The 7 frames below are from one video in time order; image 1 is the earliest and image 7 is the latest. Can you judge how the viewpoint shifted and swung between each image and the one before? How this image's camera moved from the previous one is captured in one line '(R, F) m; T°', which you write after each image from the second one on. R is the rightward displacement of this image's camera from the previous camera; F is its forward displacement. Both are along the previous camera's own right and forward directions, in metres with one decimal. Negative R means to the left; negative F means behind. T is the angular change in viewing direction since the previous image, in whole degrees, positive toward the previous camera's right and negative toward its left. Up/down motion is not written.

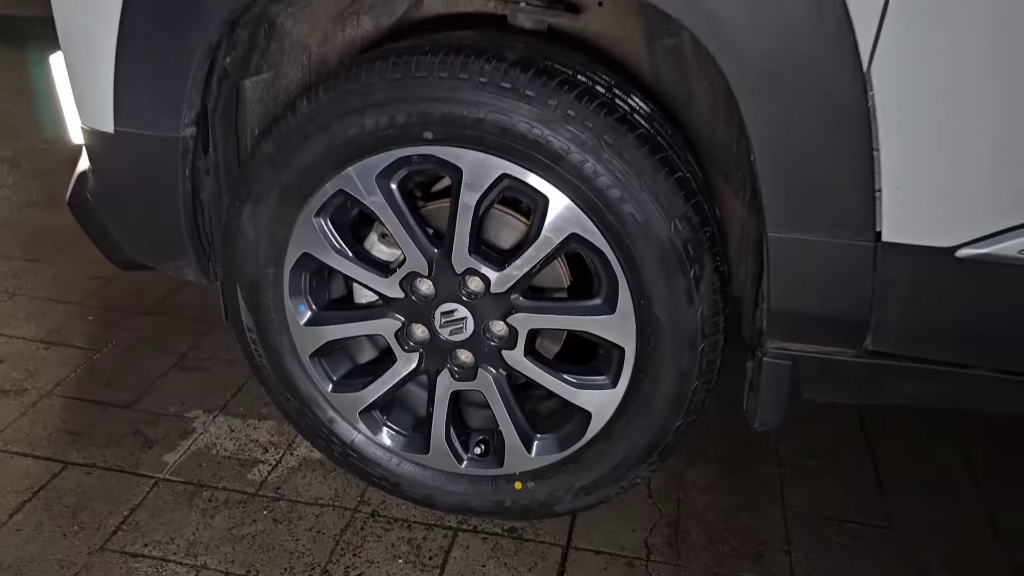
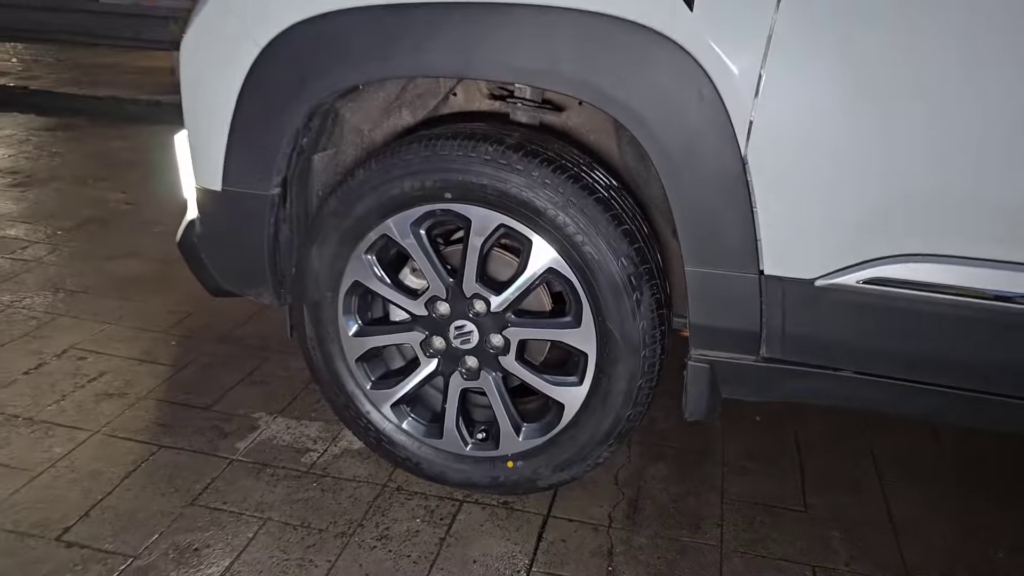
(+0.1, -0.5) m; -2°
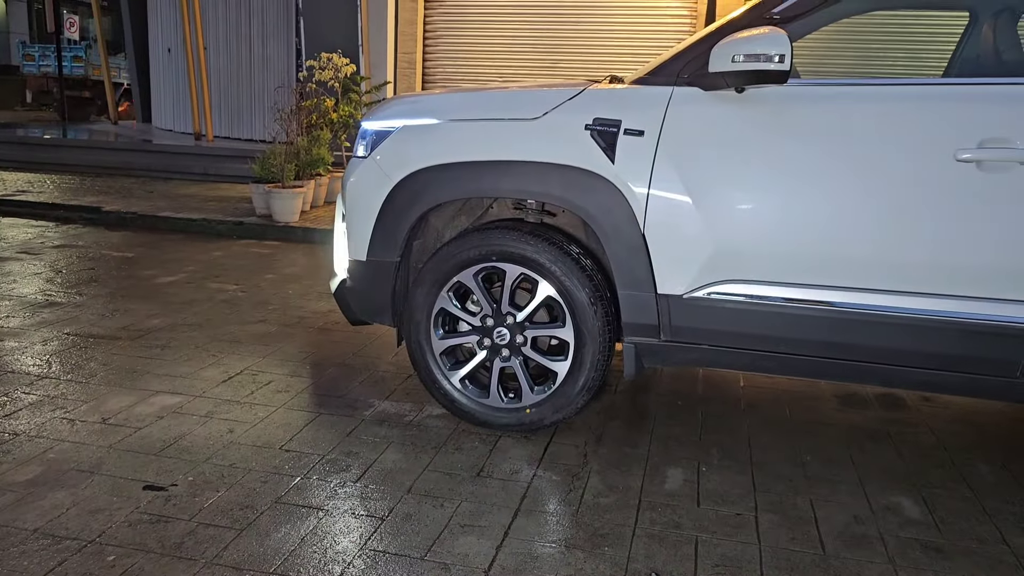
(-0.1, -1.7) m; 0°
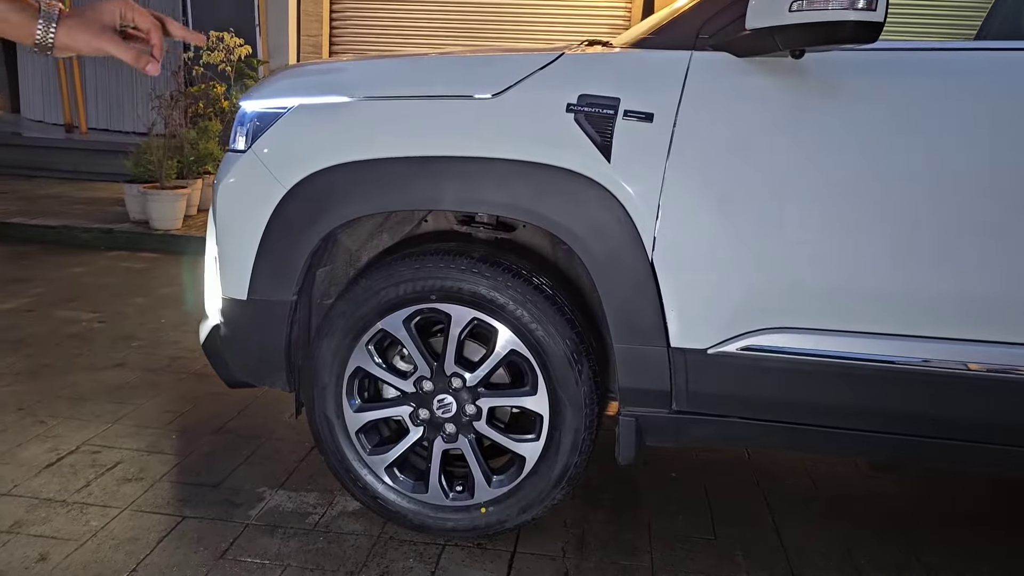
(-0.1, +1.1) m; +6°
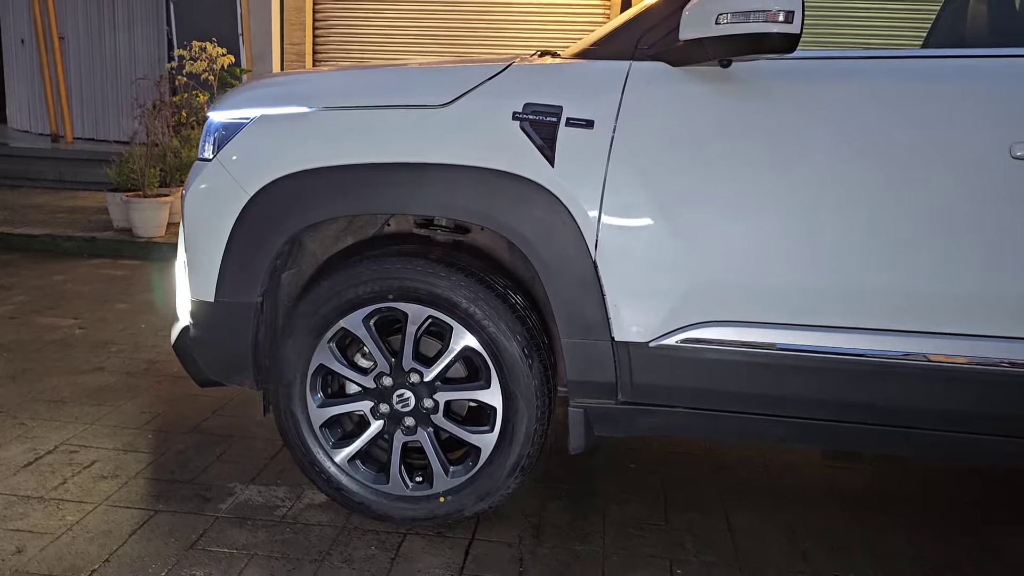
(+0.1, -0.1) m; 0°
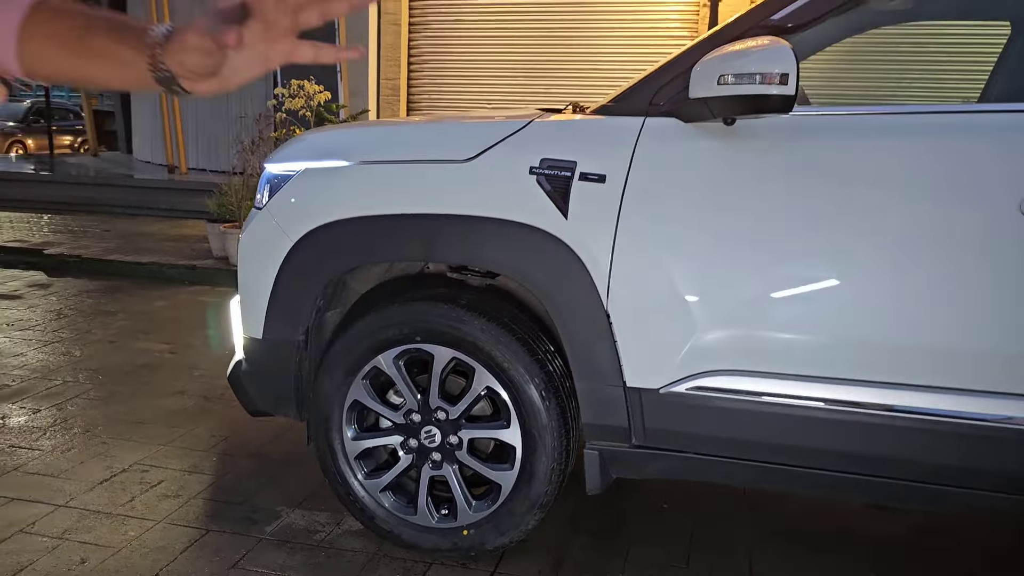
(+0.3, -0.1) m; -7°
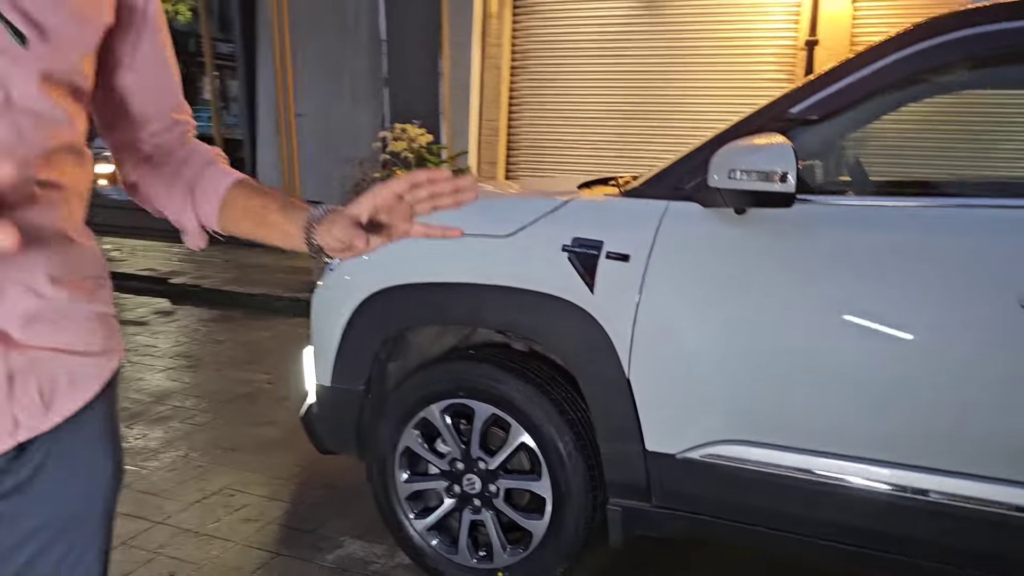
(+0.3, -0.3) m; -8°
